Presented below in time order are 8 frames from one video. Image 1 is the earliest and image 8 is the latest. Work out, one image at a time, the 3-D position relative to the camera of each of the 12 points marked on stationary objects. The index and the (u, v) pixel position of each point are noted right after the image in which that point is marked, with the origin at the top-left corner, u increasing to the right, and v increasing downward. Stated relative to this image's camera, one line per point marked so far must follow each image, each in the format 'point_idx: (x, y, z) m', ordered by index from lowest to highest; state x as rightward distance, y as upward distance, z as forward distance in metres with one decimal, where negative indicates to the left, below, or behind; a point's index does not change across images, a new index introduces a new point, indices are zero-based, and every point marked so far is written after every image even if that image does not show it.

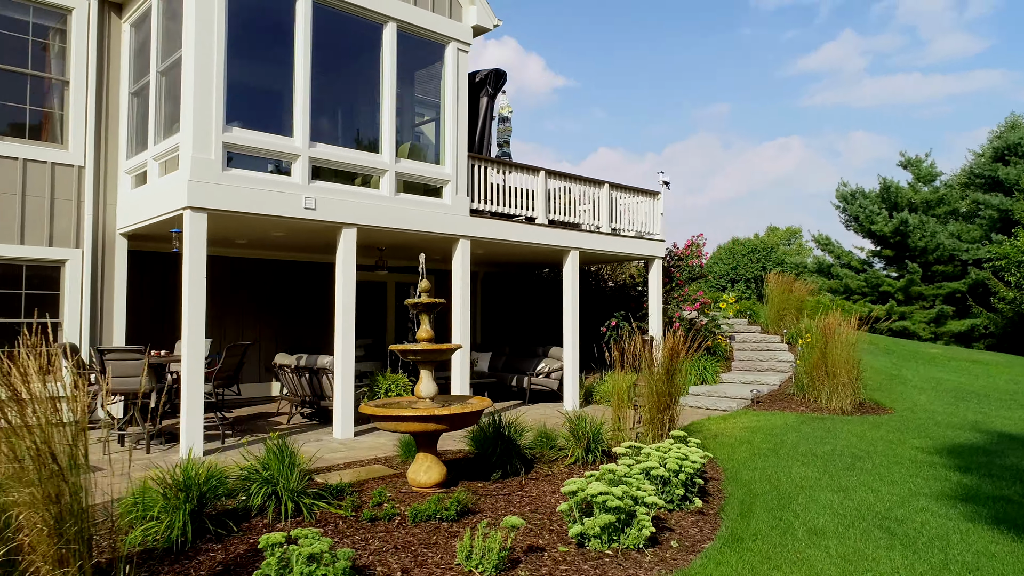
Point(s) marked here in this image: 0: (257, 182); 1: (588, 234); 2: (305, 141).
0: (-2.4, +1.0, +6.7) m
1: (+1.0, +0.8, +10.1) m
2: (-2.1, +1.5, +7.1) m
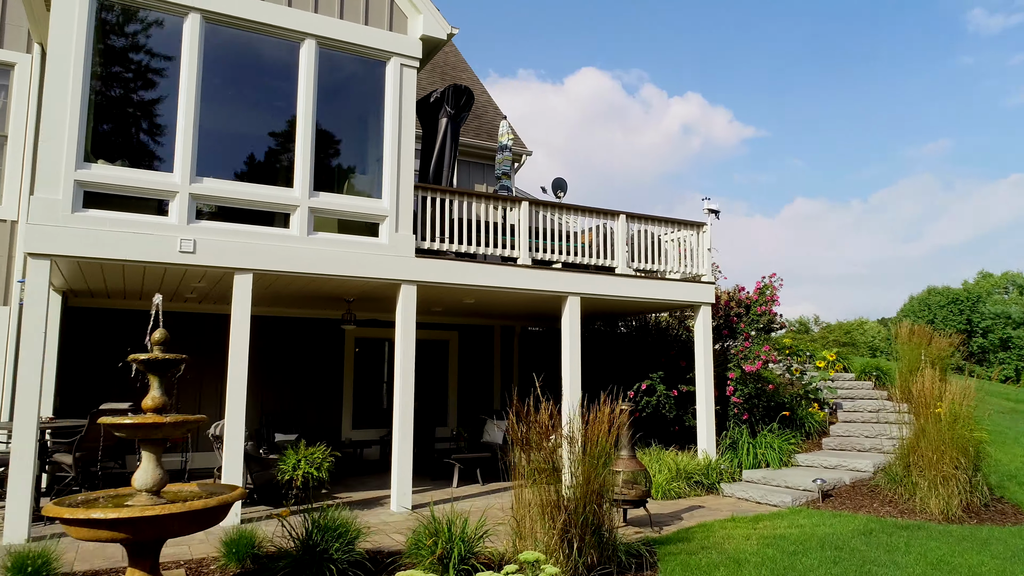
0: (-3.2, +0.5, +5.9) m
1: (+0.9, +0.1, +8.3) m
2: (-2.8, +1.0, +6.3) m
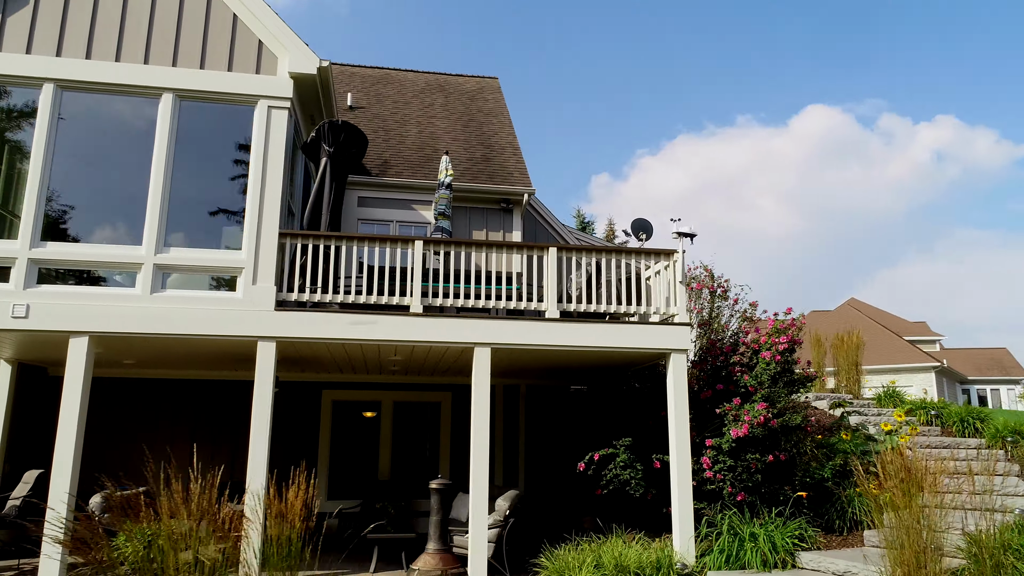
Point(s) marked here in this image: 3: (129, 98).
0: (-4.7, 0.0, +6.0) m
1: (0.0, -0.3, +7.0) m
2: (-4.2, +0.4, +6.3) m
3: (-3.6, +1.8, +6.7) m
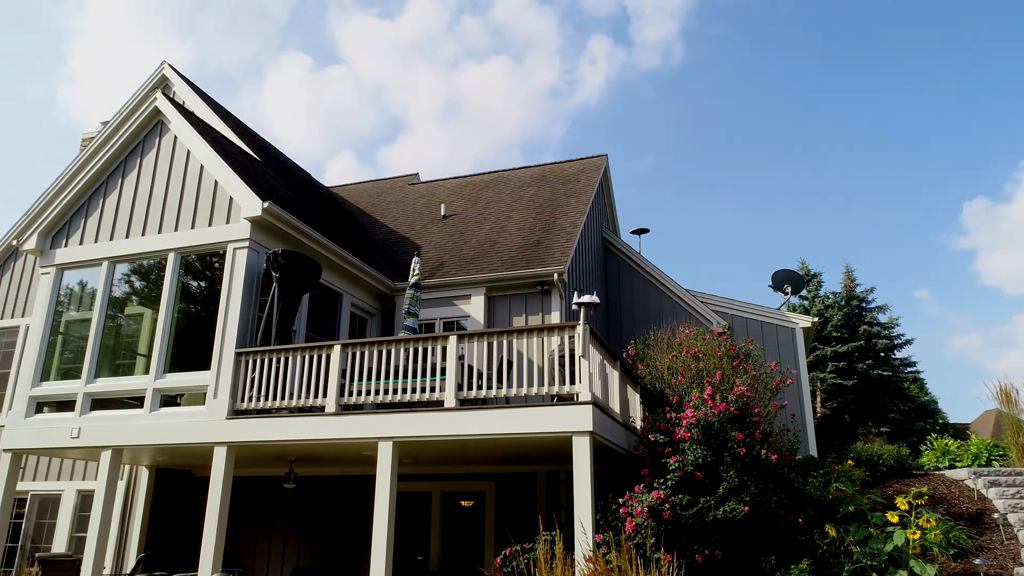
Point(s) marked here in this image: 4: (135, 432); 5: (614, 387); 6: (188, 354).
0: (-5.5, -1.6, +8.4) m
1: (-0.9, -1.2, +7.1) m
2: (-5.0, -1.1, +8.5) m
3: (-4.4, +0.3, +8.7) m
4: (-4.2, -1.6, +8.0) m
5: (+1.1, -1.1, +7.9) m
6: (-3.7, -0.8, +8.2) m
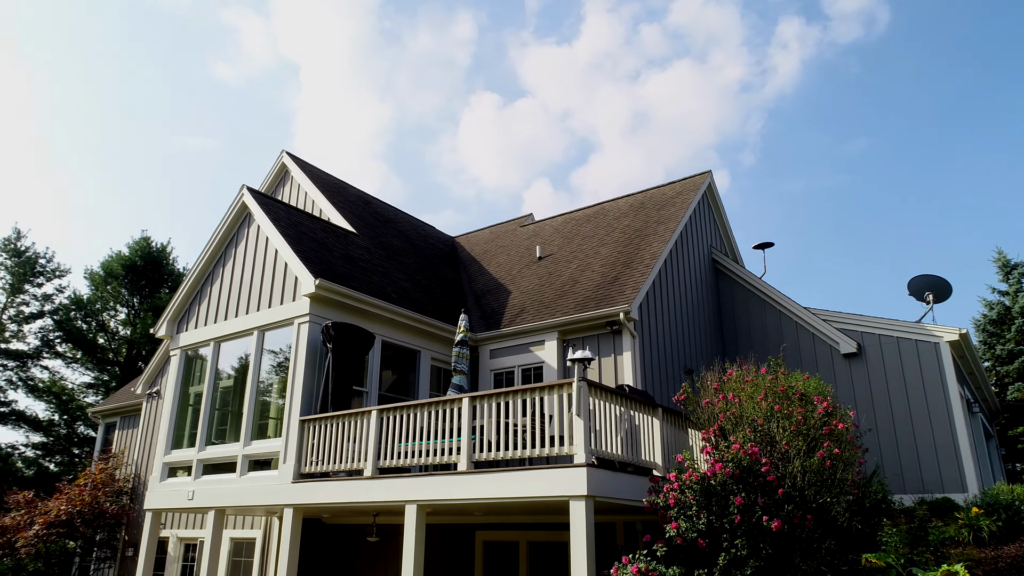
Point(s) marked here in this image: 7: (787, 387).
0: (-4.6, -2.7, +9.8) m
1: (-0.7, -1.9, +7.2) m
2: (-4.2, -2.2, +9.8) m
3: (-3.7, -0.7, +9.9) m
4: (-3.5, -2.6, +9.0) m
5: (+1.4, -1.6, +7.4) m
6: (-3.1, -1.7, +9.1) m
7: (+2.8, -1.0, +7.3) m
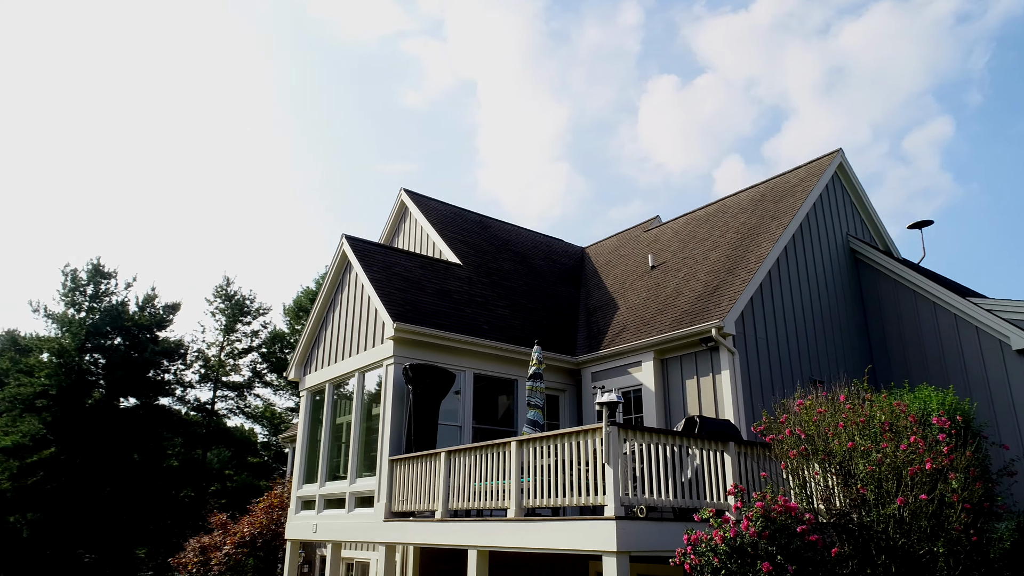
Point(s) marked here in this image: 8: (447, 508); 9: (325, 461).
0: (-3.1, -3.4, +10.7) m
1: (-0.1, -2.3, +7.2) m
2: (-2.8, -2.9, +10.5) m
3: (-2.4, -1.4, +10.5) m
4: (-2.3, -3.3, +9.6) m
5: (+1.9, -1.8, +6.7) m
6: (-1.9, -2.3, +9.6) m
7: (+3.1, -1.1, +6.2) m
8: (-0.7, -2.4, +7.9) m
9: (-2.8, -2.6, +10.6) m
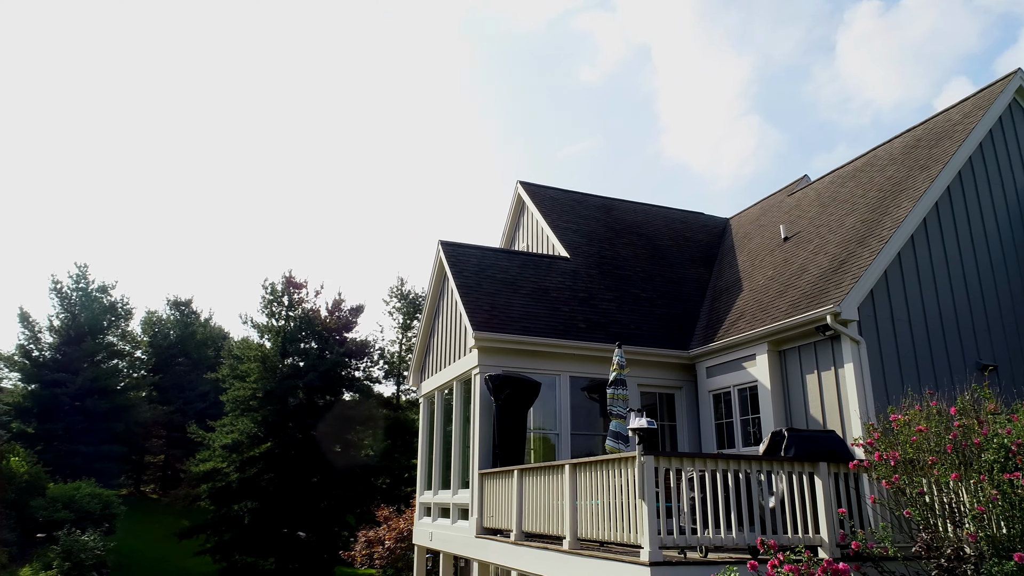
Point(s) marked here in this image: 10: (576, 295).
0: (-1.3, -3.6, +10.8) m
1: (+0.5, -2.4, +6.6) m
2: (-1.1, -3.0, +10.6) m
3: (-0.9, -1.5, +10.4) m
4: (-0.8, -3.4, +9.6) m
5: (+2.3, -1.7, +5.6) m
6: (-0.6, -2.4, +9.5) m
7: (+3.2, -1.0, +4.7) m
8: (+0.1, -2.5, +7.5) m
9: (-1.1, -2.7, +10.6) m
10: (+1.0, -0.1, +10.7) m
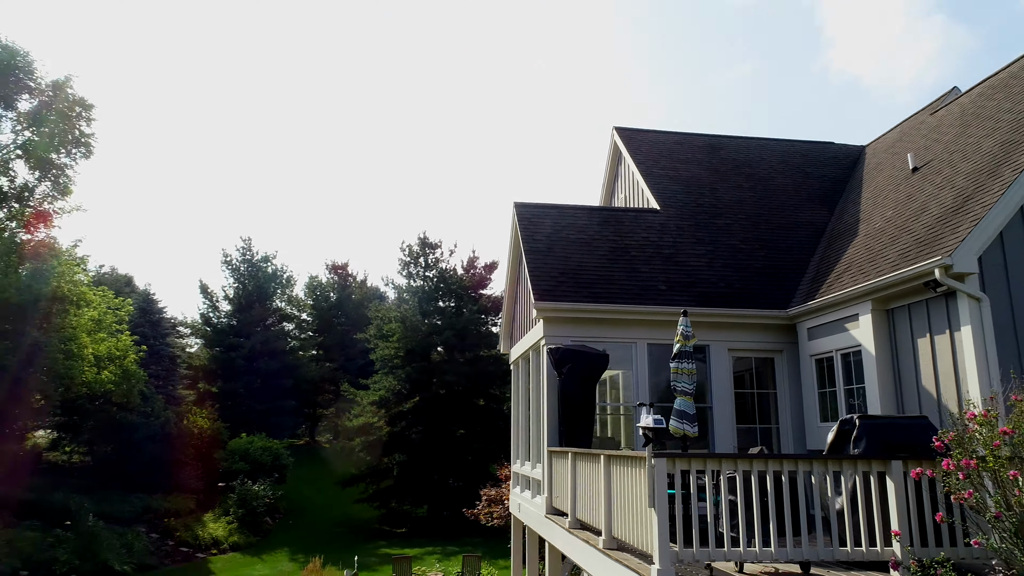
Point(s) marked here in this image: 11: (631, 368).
0: (+0.1, -3.1, +10.6) m
1: (+0.8, -2.1, +6.0) m
2: (+0.2, -2.5, +10.3) m
3: (+0.3, -1.0, +10.0) m
4: (+0.2, -2.9, +9.3) m
5: (+2.3, -1.5, +4.6) m
6: (+0.4, -2.0, +9.1) m
7: (+3.0, -0.7, +3.5) m
8: (+0.7, -2.2, +7.0) m
9: (+0.2, -2.2, +10.3) m
10: (+2.0, +0.5, +9.7) m
11: (+1.4, -0.9, +8.6) m
